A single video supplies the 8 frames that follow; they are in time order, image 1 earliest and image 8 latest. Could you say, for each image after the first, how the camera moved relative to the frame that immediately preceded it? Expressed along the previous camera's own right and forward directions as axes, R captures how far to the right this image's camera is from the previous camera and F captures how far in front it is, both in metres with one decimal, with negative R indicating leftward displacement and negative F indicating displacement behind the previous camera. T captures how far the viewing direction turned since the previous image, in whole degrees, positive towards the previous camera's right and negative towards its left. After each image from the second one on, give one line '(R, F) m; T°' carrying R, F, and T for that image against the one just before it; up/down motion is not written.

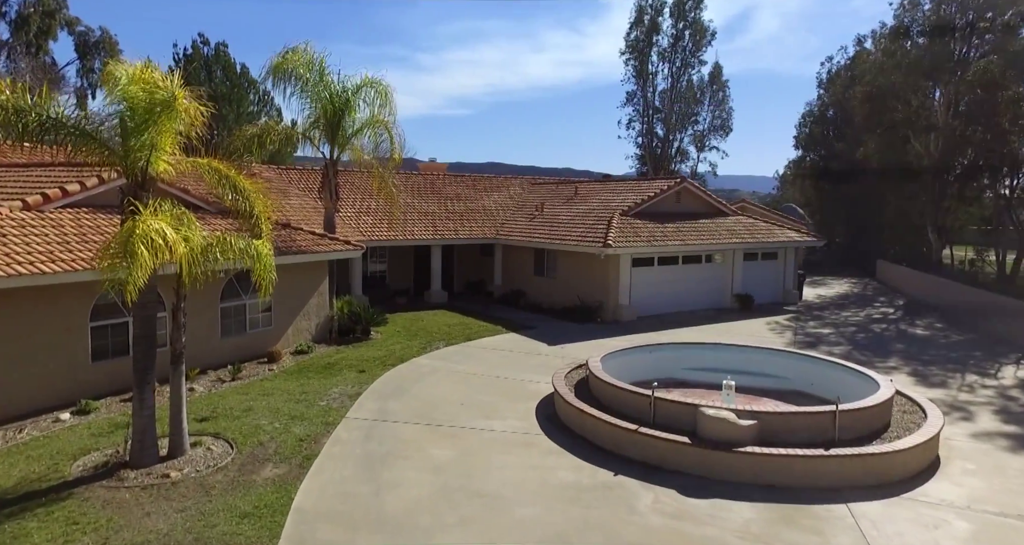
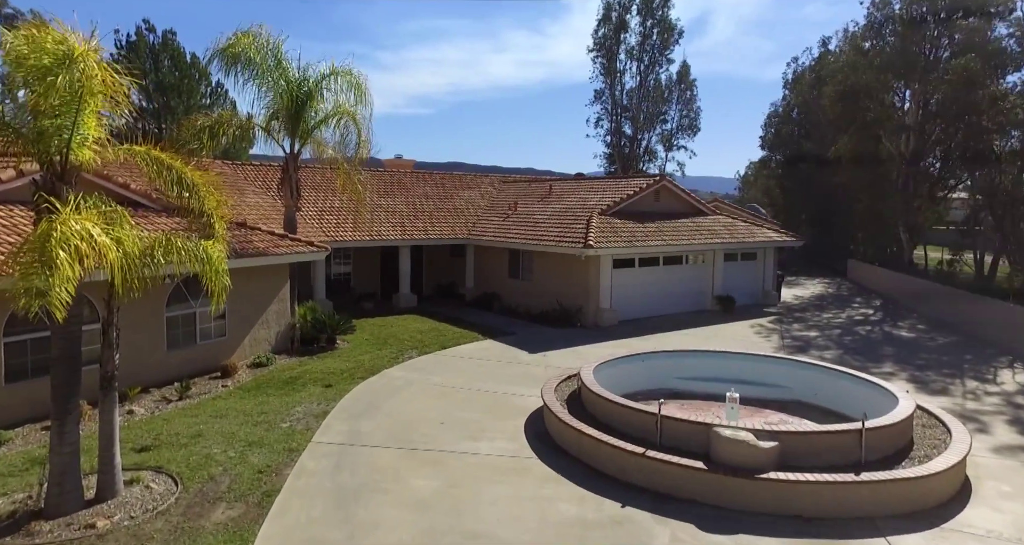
(-0.4, +1.2) m; +3°
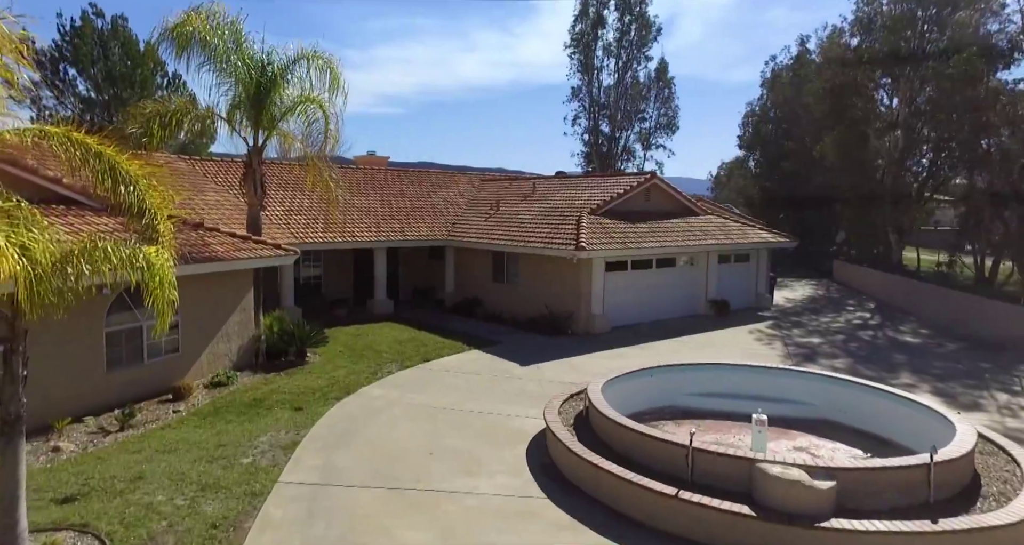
(-0.4, +1.5) m; +3°
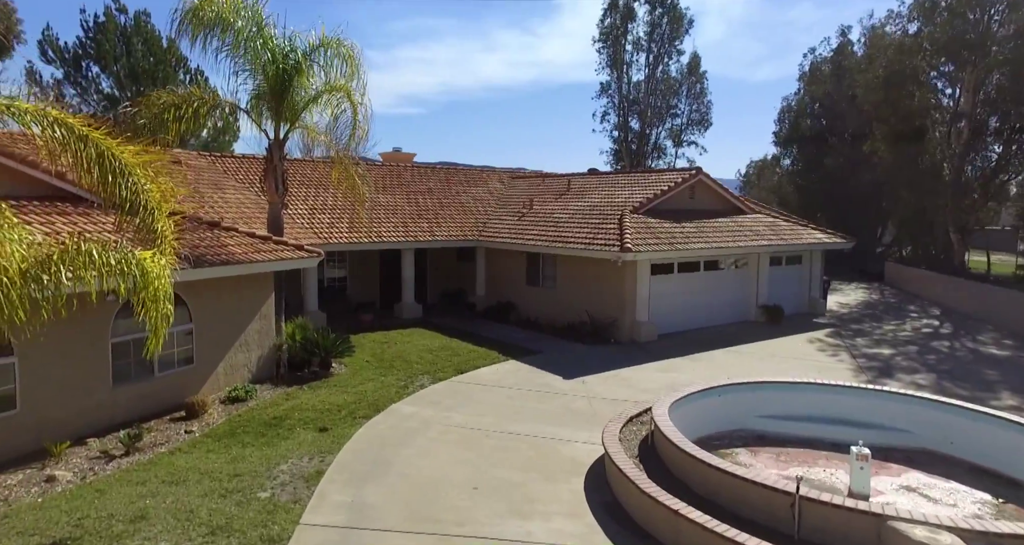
(-0.5, +1.3) m; -2°
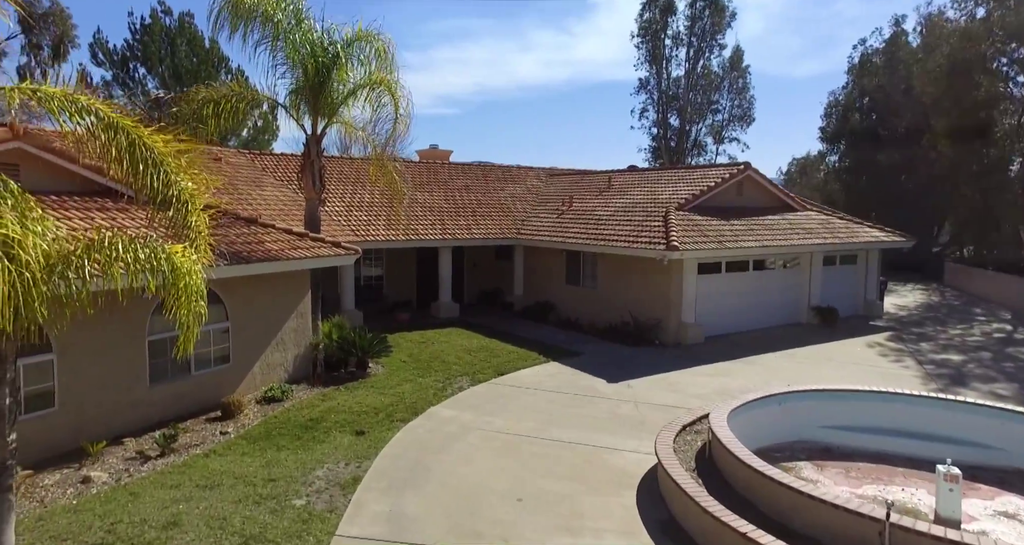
(-0.2, +0.5) m; -3°
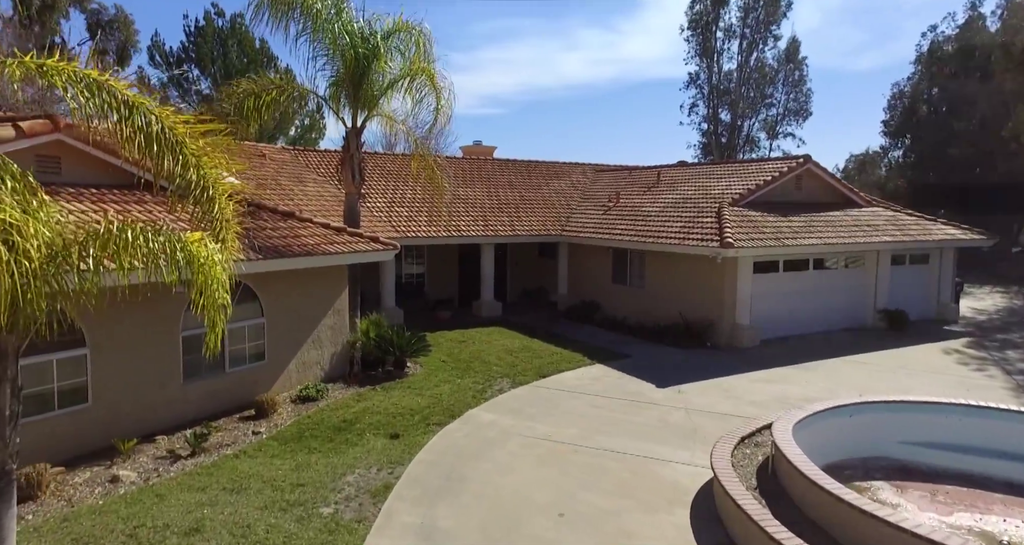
(0.0, +0.6) m; -4°
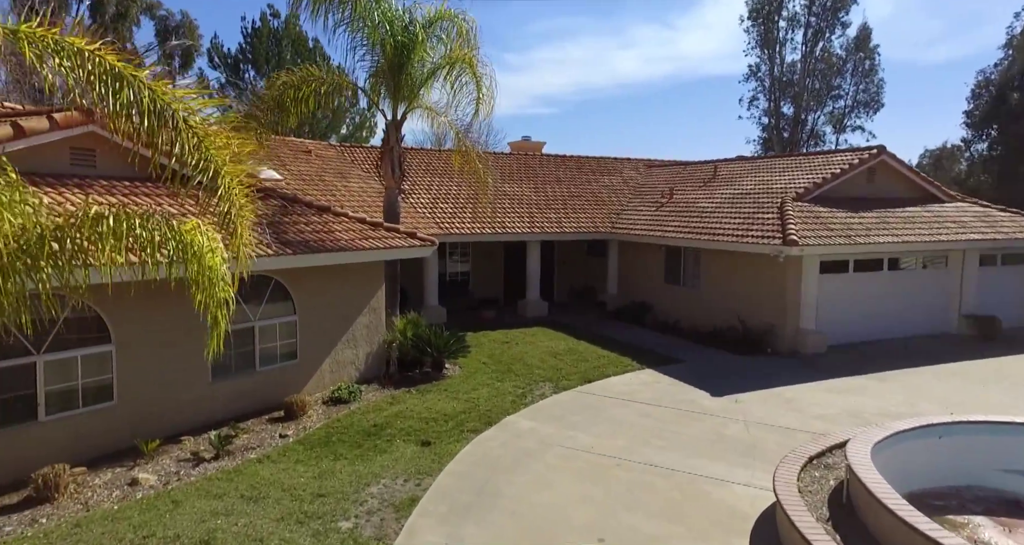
(+0.2, +0.7) m; -5°
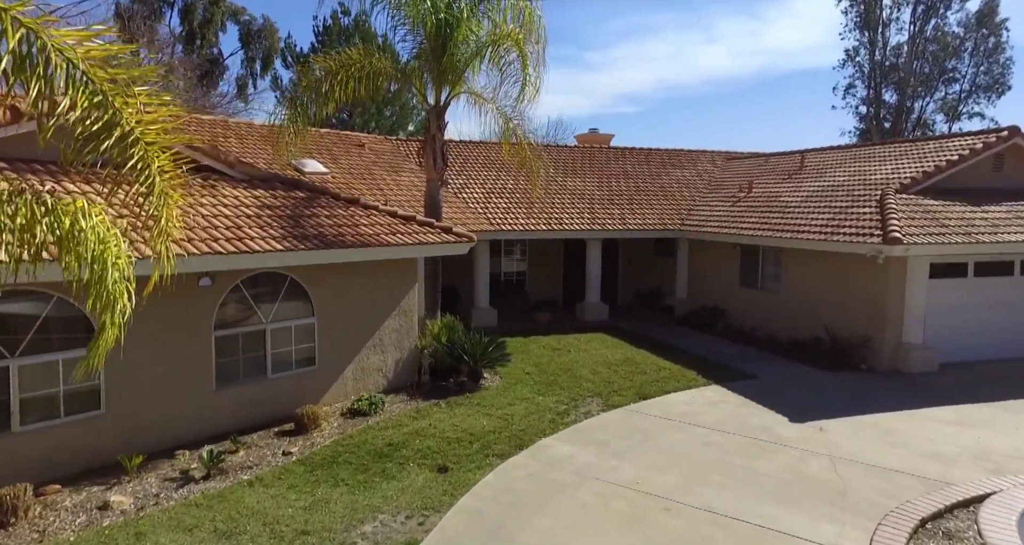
(+0.5, +1.4) m; -7°
